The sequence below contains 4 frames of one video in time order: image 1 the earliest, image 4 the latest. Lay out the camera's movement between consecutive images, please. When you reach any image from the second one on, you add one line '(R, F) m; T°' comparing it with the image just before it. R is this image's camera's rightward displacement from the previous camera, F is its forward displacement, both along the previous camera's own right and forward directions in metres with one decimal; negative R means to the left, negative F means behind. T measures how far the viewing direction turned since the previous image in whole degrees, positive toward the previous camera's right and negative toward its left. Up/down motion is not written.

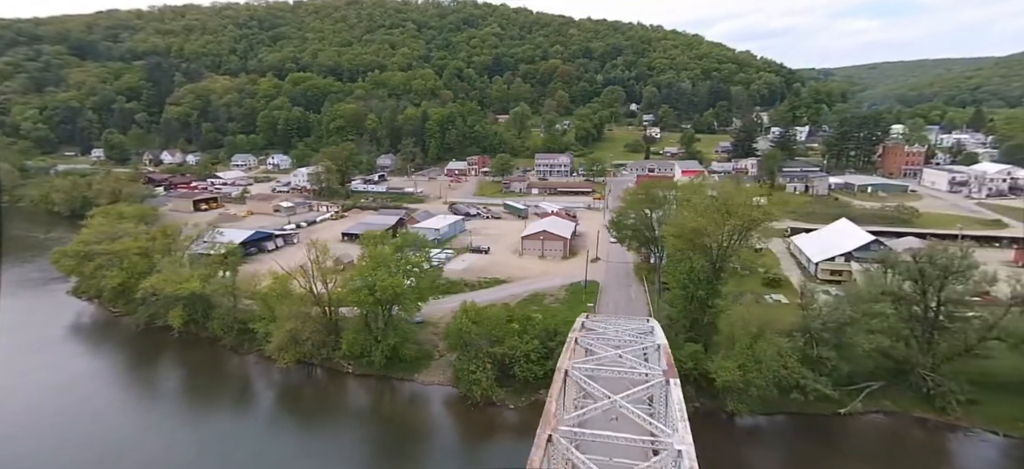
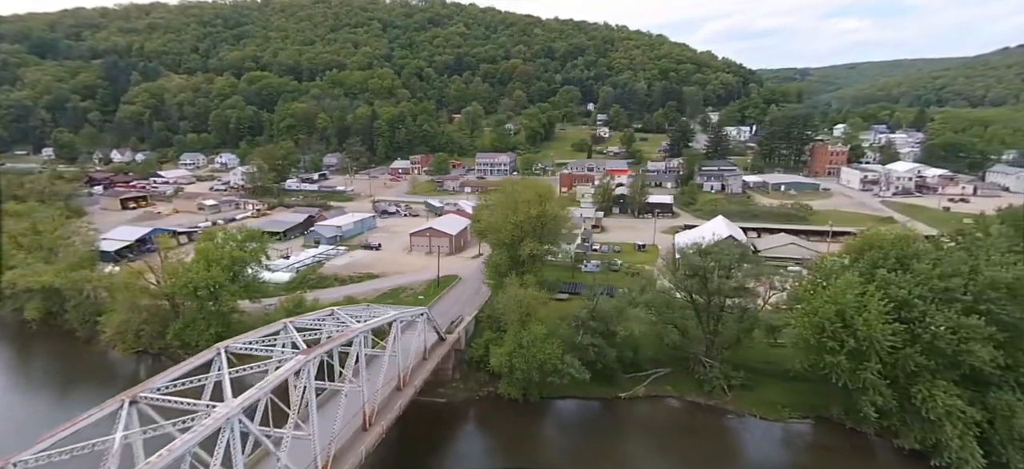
(+5.0, -0.7) m; +1°
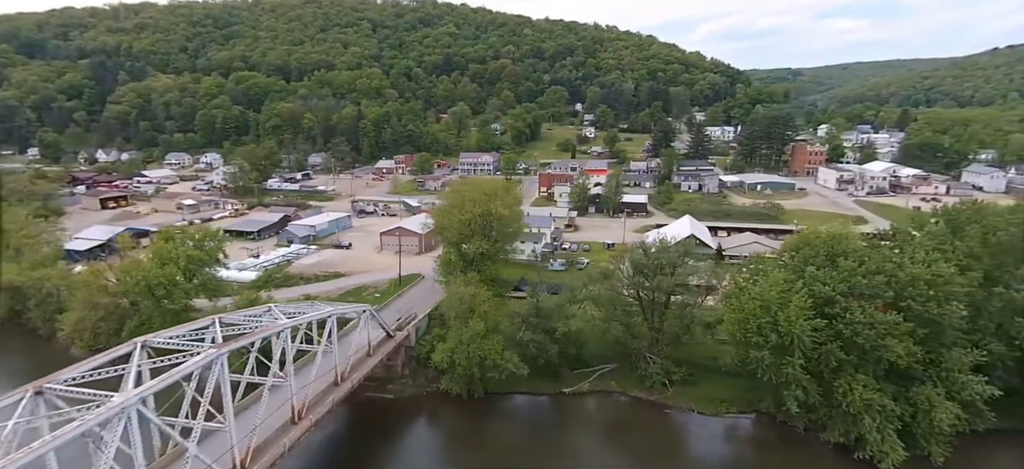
(+1.4, -0.2) m; 0°
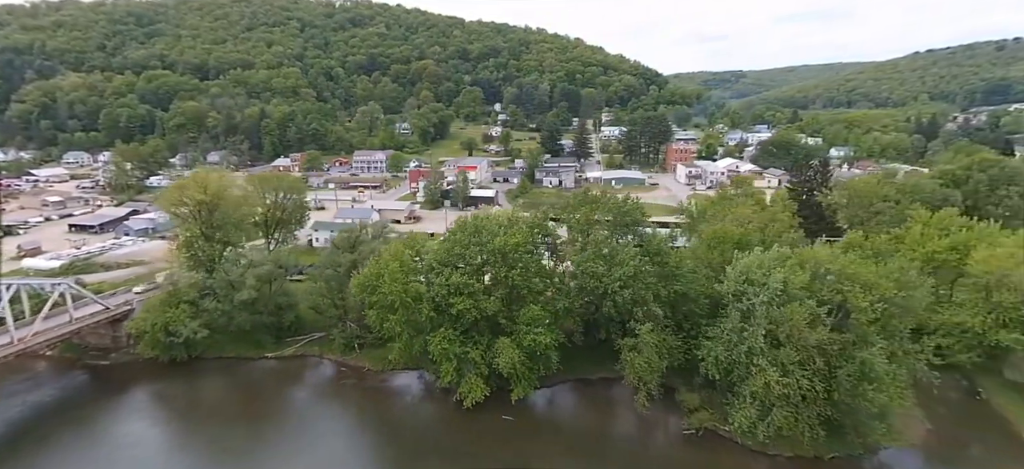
(+8.1, -2.1) m; +3°
